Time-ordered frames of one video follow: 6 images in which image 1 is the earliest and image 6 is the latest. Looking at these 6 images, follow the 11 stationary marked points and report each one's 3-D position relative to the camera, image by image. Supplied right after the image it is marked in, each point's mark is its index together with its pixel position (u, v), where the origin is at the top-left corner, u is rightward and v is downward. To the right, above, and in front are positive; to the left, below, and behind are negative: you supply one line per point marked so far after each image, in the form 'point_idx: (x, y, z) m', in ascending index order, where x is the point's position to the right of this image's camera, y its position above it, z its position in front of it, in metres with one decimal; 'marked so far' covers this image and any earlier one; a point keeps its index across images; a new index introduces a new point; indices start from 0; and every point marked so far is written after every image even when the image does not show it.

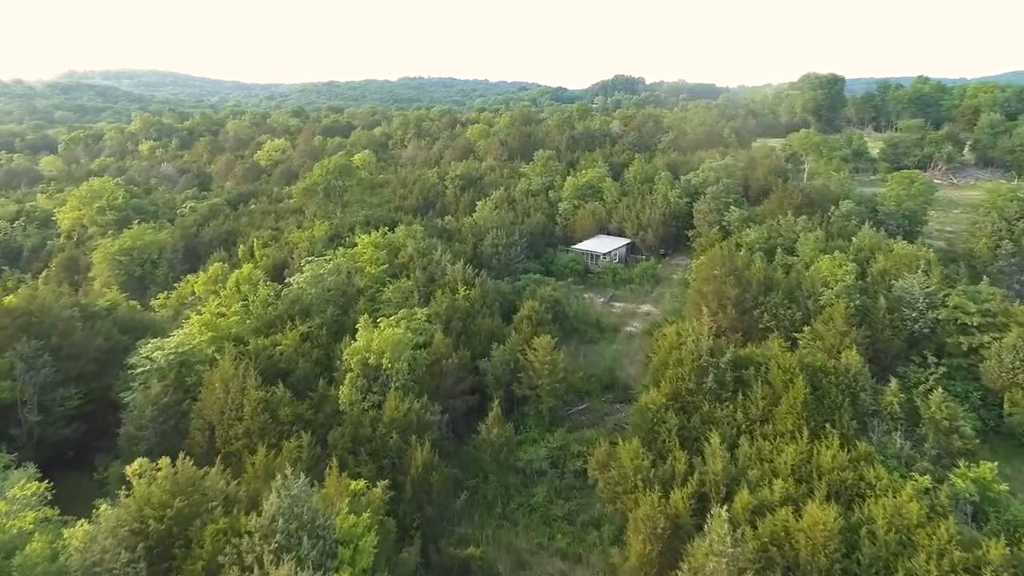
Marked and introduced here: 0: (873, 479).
0: (+9.6, -5.1, +19.5) m
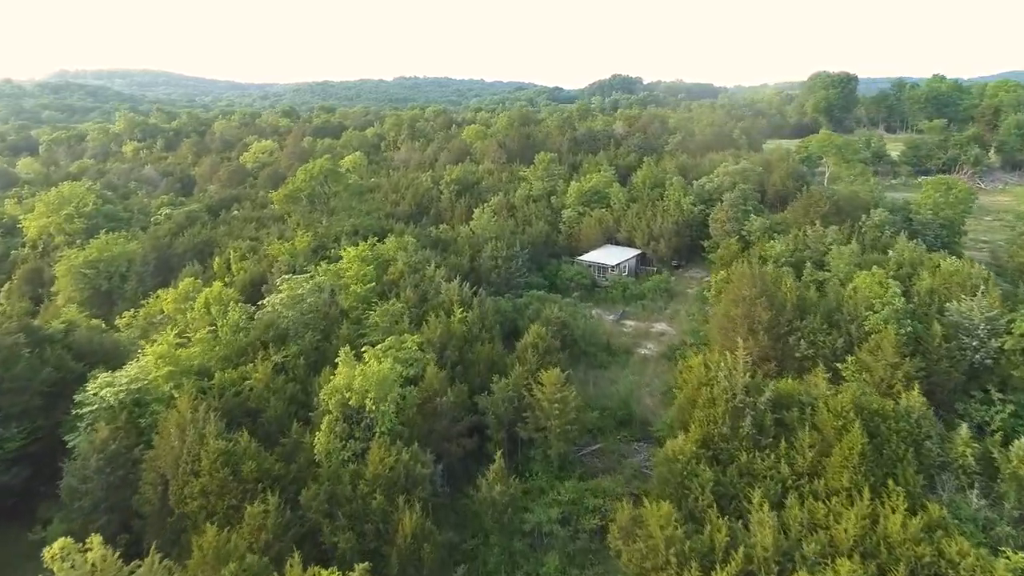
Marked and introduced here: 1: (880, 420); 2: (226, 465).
0: (+9.7, -5.9, +16.1) m
1: (+10.0, -3.6, +19.9) m
2: (-7.5, -4.6, +19.2) m
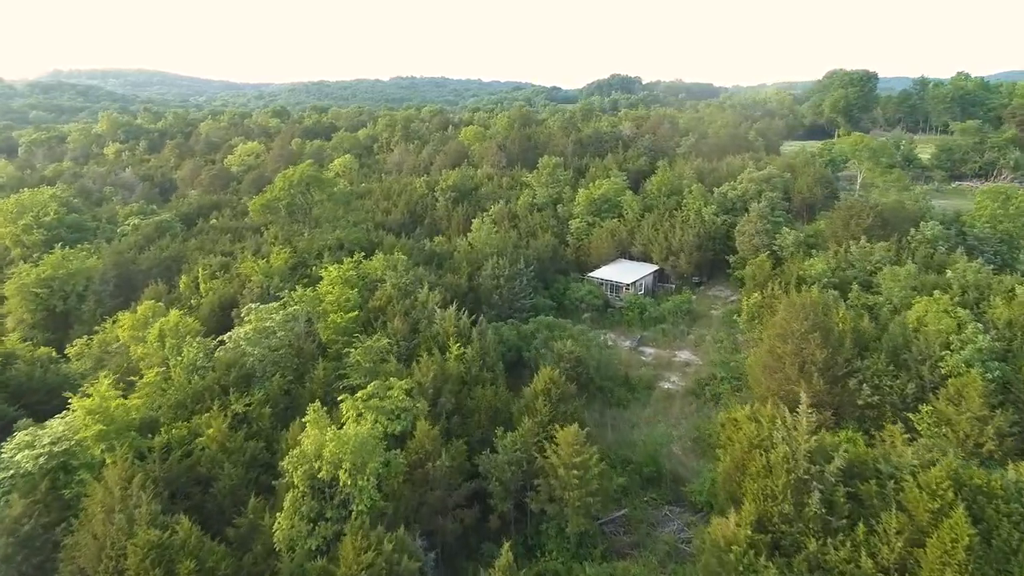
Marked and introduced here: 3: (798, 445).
0: (+10.0, -6.9, +12.1) m
1: (+10.2, -4.6, +15.9) m
2: (-7.3, -5.6, +15.1) m
3: (+6.8, -3.7, +17.3) m
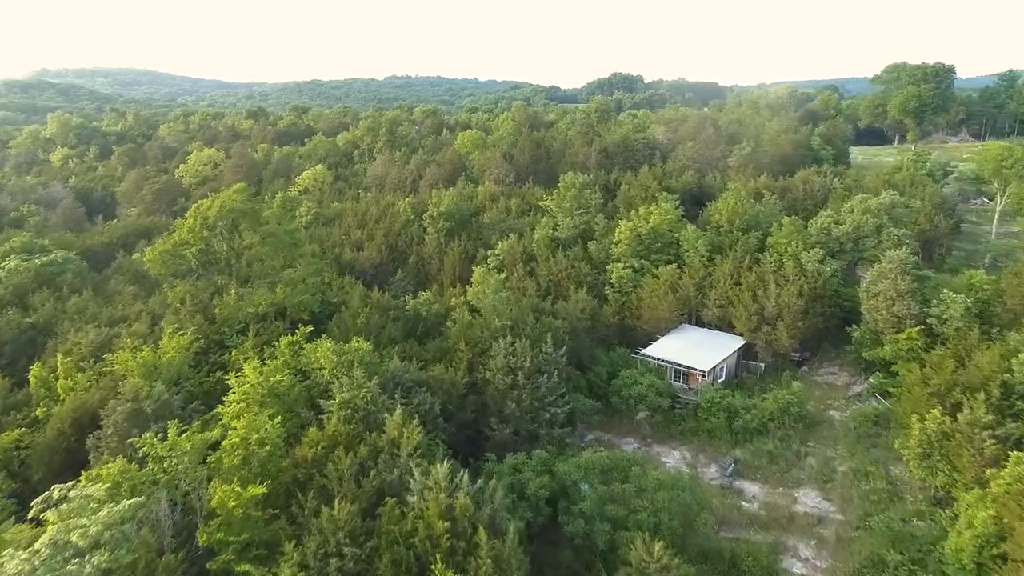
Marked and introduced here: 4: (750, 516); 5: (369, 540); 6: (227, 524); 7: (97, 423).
0: (+10.8, -9.7, +0.8) m
1: (+11.0, -7.4, +4.6) m
2: (-6.5, -8.5, +3.7) m
3: (+7.5, -6.6, +6.0) m
4: (+6.1, -6.0, +18.7) m
5: (-2.7, -4.6, +13.4) m
6: (-5.2, -4.2, +13.4) m
7: (-11.1, -3.6, +19.5) m
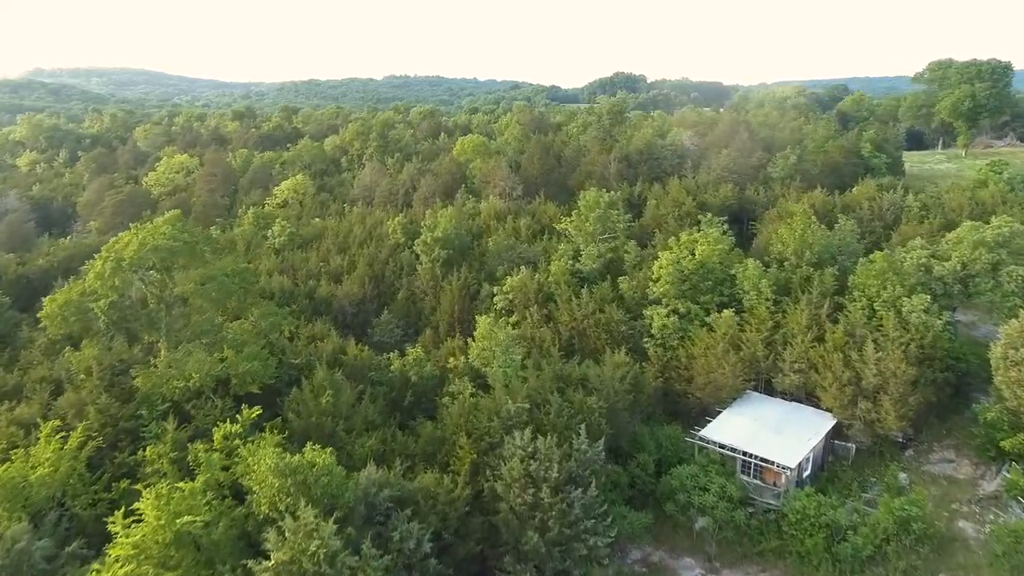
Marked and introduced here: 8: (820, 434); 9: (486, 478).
0: (+11.2, -11.3, -5.2) m
1: (+11.4, -9.0, -1.4) m
2: (-6.1, -10.1, -2.3) m
3: (+8.0, -8.2, 0.0) m
4: (+6.5, -7.6, +12.7) m
5: (-2.2, -6.2, +7.4) m
6: (-4.8, -5.8, +7.4) m
7: (-10.6, -5.2, +13.5) m
8: (+7.8, -3.6, +18.7) m
9: (-0.5, -3.9, +15.4) m
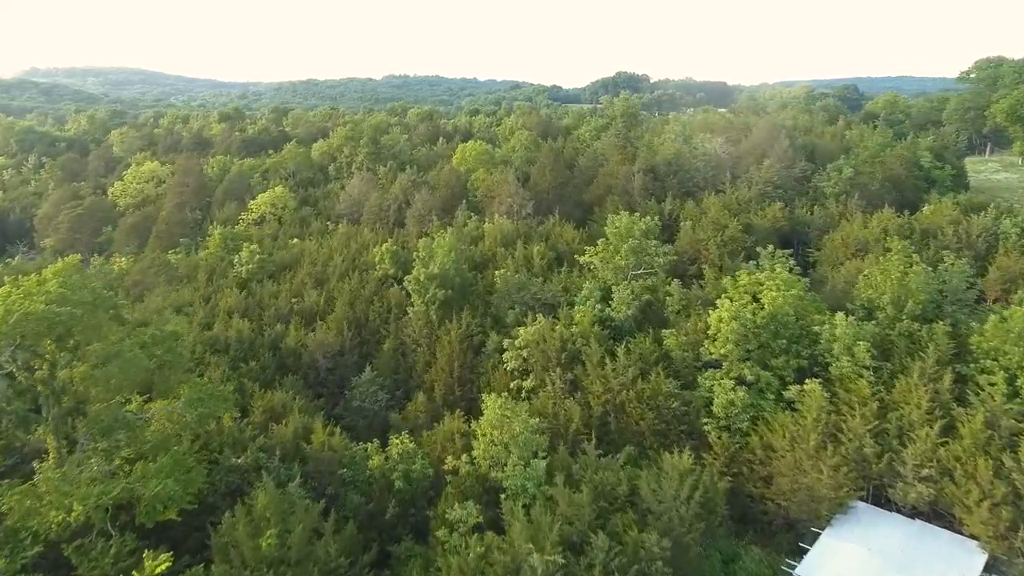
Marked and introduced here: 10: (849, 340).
0: (+11.6, -12.8, -10.6) m
1: (+11.8, -10.5, -6.7) m
2: (-5.7, -11.6, -7.7) m
3: (+8.4, -9.7, -5.3) m
4: (+6.9, -9.1, +7.4) m
5: (-1.8, -7.7, +2.0) m
6: (-4.4, -7.3, +2.0) m
7: (-10.2, -6.7, +8.2) m
8: (+8.2, -5.1, +13.3) m
9: (-0.1, -5.4, +10.0) m
10: (+7.9, -1.3, +17.2) m
